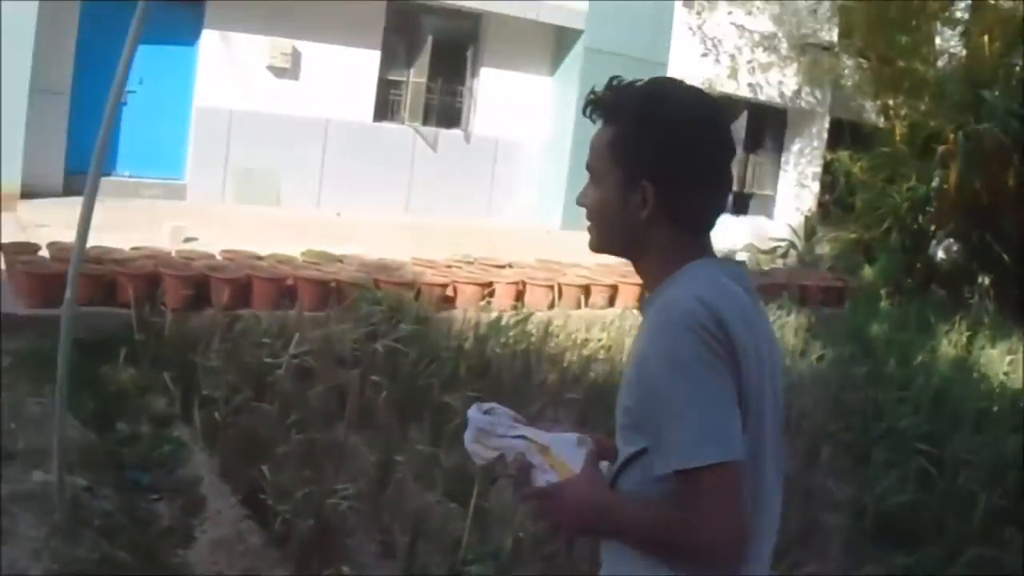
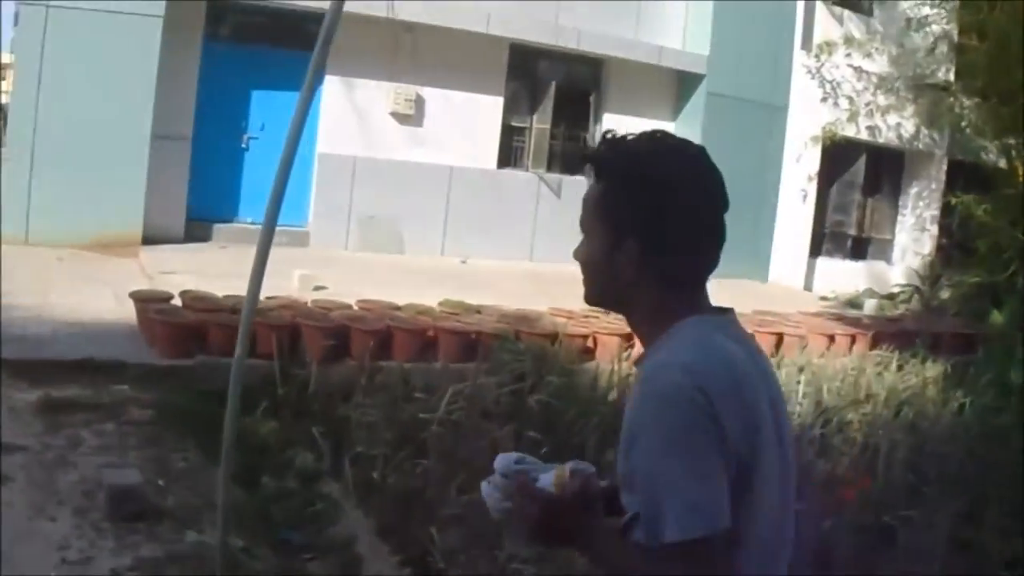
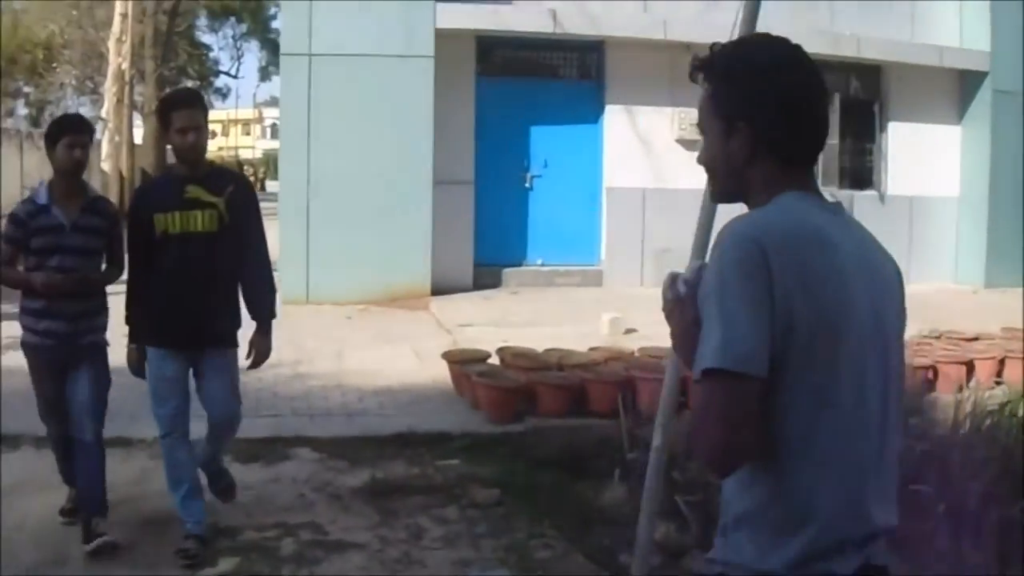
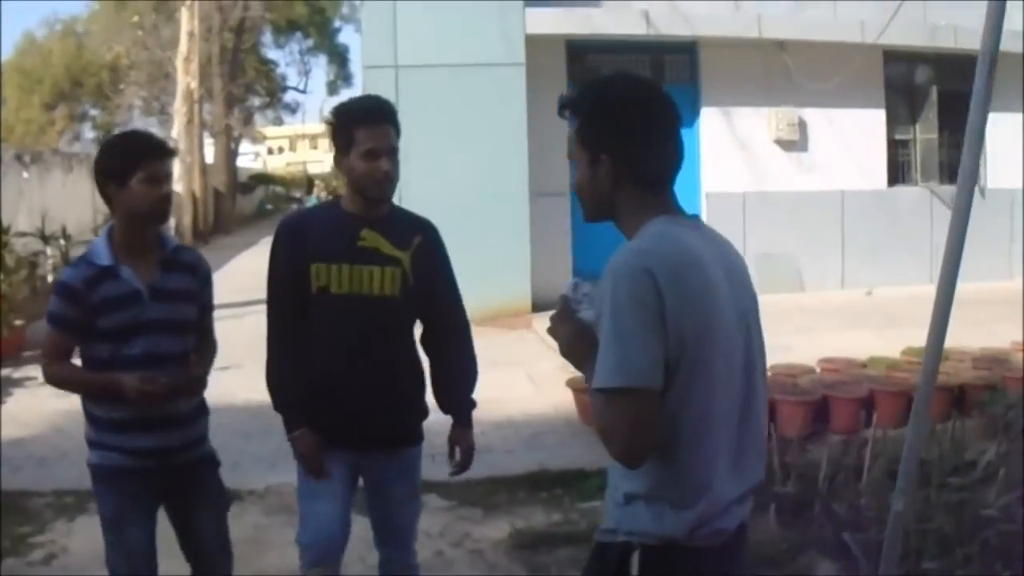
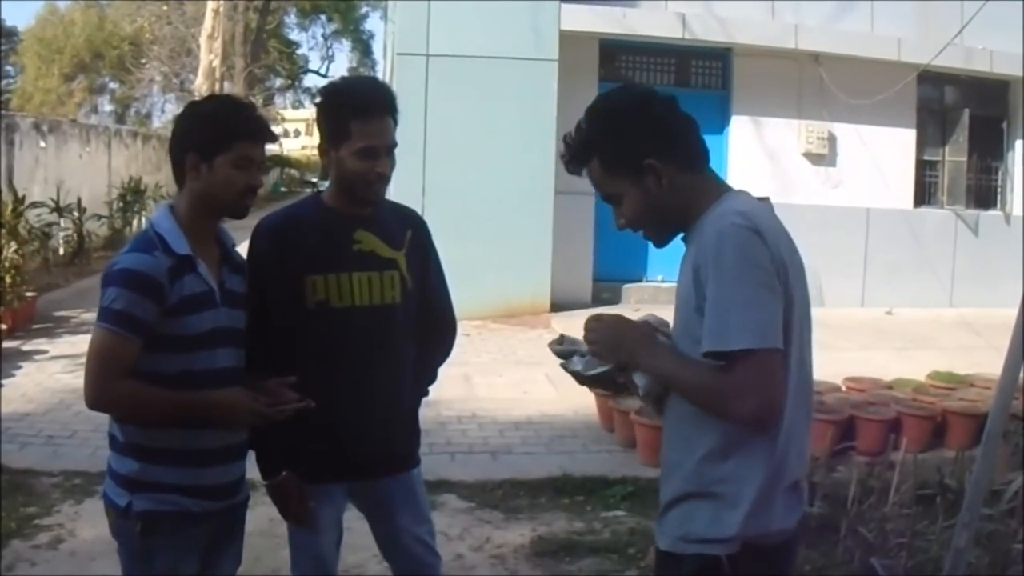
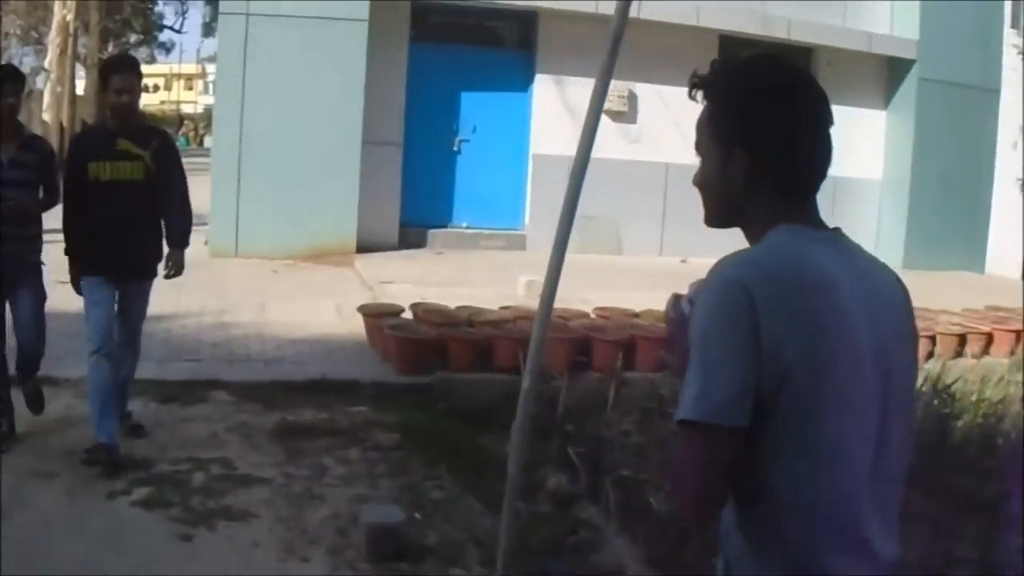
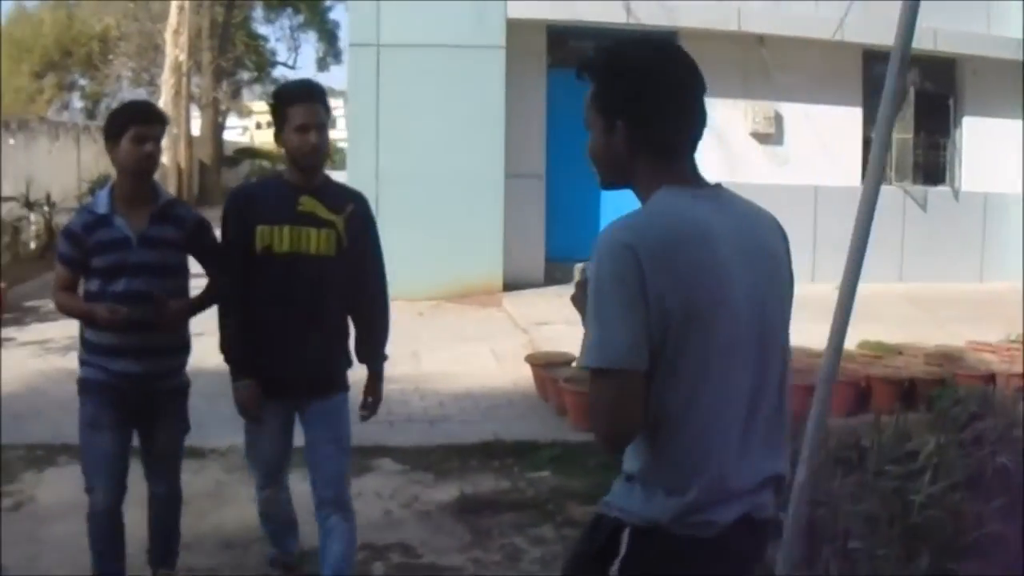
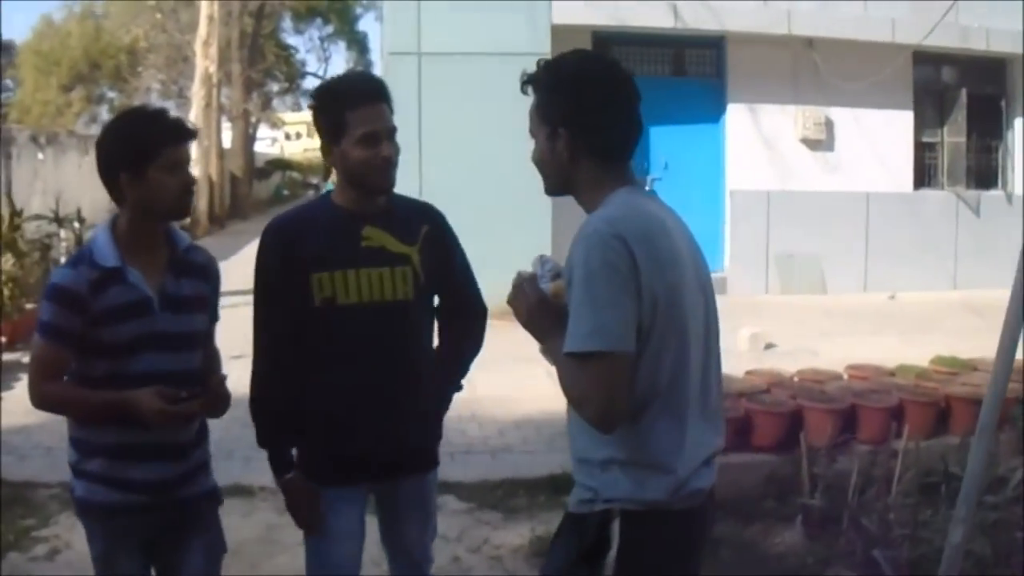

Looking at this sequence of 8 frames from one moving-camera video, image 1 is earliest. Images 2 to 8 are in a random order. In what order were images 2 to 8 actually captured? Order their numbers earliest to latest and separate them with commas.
2, 6, 3, 7, 4, 8, 5
